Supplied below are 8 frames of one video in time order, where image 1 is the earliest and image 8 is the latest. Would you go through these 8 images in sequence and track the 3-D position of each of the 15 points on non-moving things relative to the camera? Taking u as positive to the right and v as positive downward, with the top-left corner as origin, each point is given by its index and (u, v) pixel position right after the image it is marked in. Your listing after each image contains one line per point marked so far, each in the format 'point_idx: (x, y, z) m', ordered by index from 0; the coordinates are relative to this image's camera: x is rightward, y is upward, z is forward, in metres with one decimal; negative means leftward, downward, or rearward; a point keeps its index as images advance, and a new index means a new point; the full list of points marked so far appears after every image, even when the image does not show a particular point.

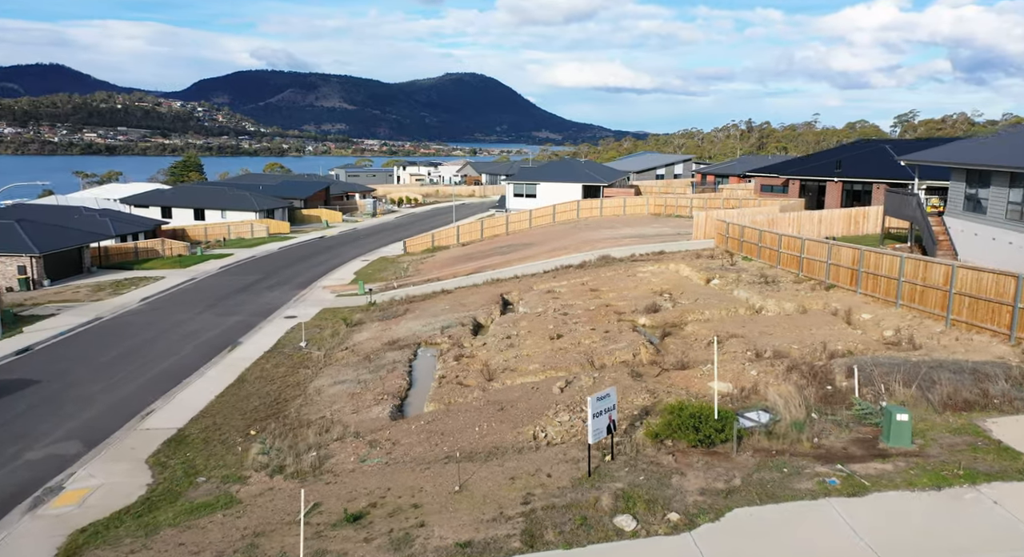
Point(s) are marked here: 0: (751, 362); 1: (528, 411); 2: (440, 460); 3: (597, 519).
0: (+5.0, -1.7, +13.6) m
1: (+0.3, -2.4, +12.0) m
2: (-1.1, -2.8, +10.5) m
3: (+1.0, -2.8, +7.9) m
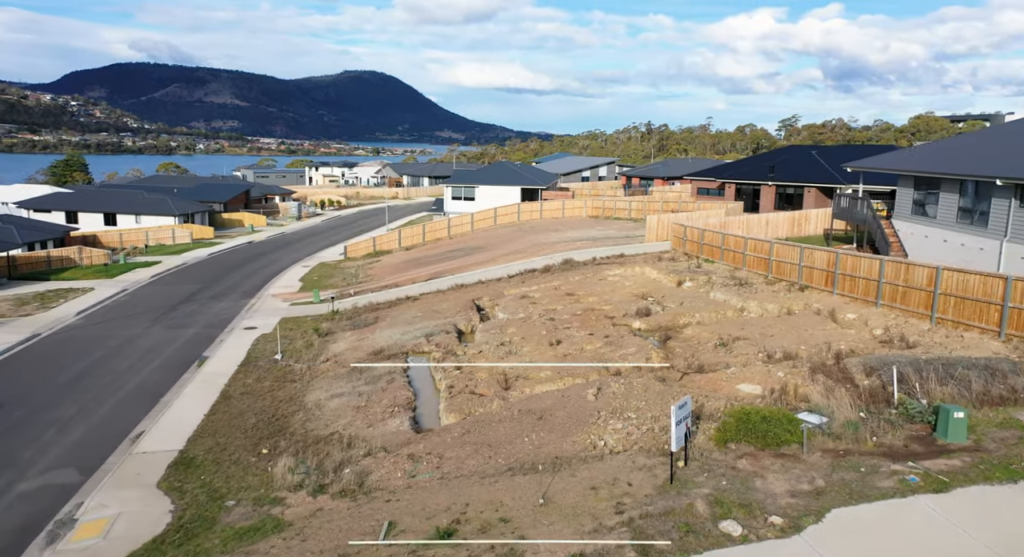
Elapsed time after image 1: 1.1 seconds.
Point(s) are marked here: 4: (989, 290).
0: (+5.5, -1.8, +14.1) m
1: (+1.1, -2.5, +12.0) m
2: (-0.1, -2.9, +10.3) m
3: (+2.2, -2.9, +8.0) m
4: (+10.9, -0.3, +15.3) m
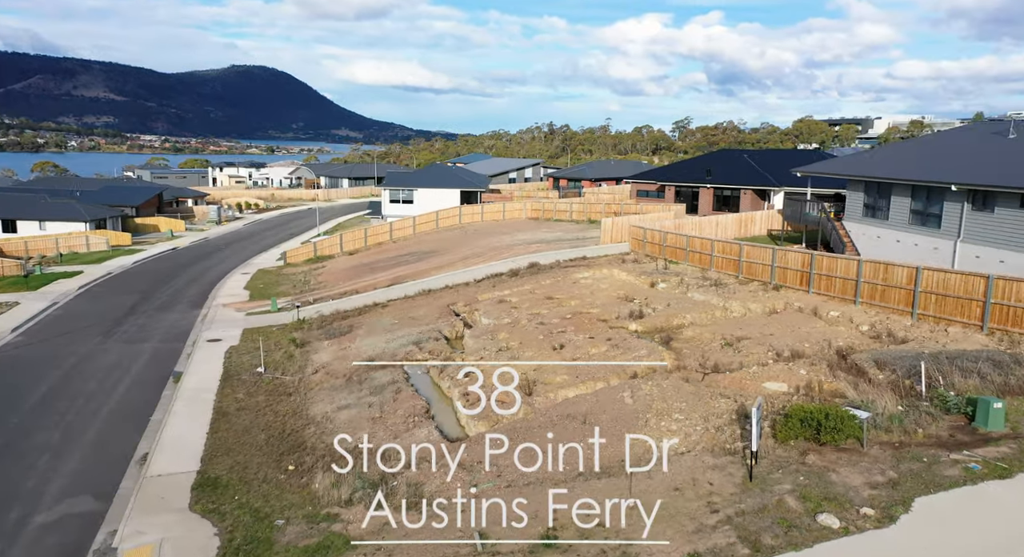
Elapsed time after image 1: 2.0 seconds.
0: (+6.1, -1.8, +14.8) m
1: (+1.9, -2.6, +12.2) m
2: (+0.9, -3.0, +10.4) m
3: (+3.5, -3.0, +8.3) m
4: (+11.3, -0.2, +16.6) m
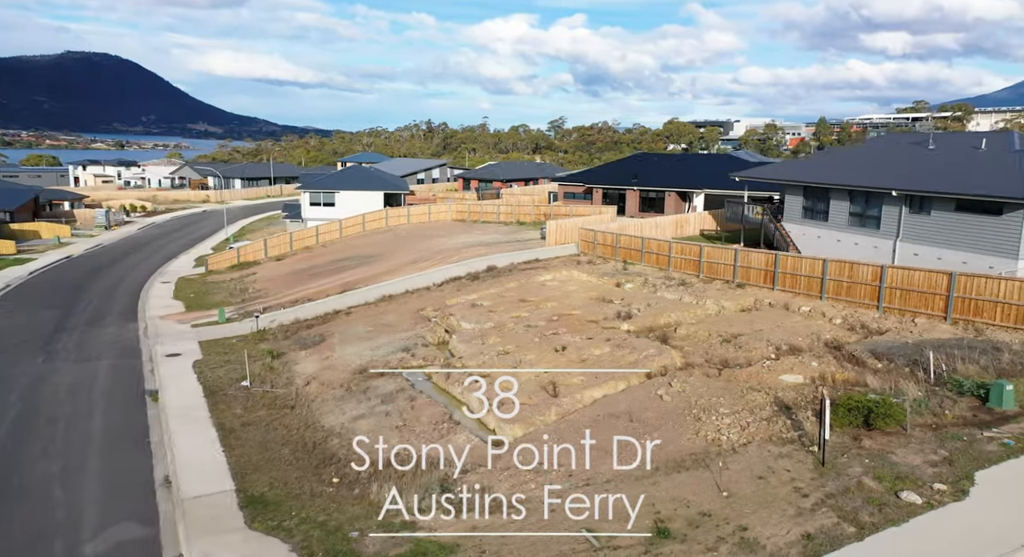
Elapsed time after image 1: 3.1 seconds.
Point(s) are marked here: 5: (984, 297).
0: (+6.7, -1.8, +16.0) m
1: (+3.0, -2.7, +12.8) m
2: (+2.2, -3.1, +10.9) m
3: (+5.1, -3.0, +9.3) m
4: (+11.6, -0.1, +18.5) m
5: (+12.6, -0.5, +17.8) m
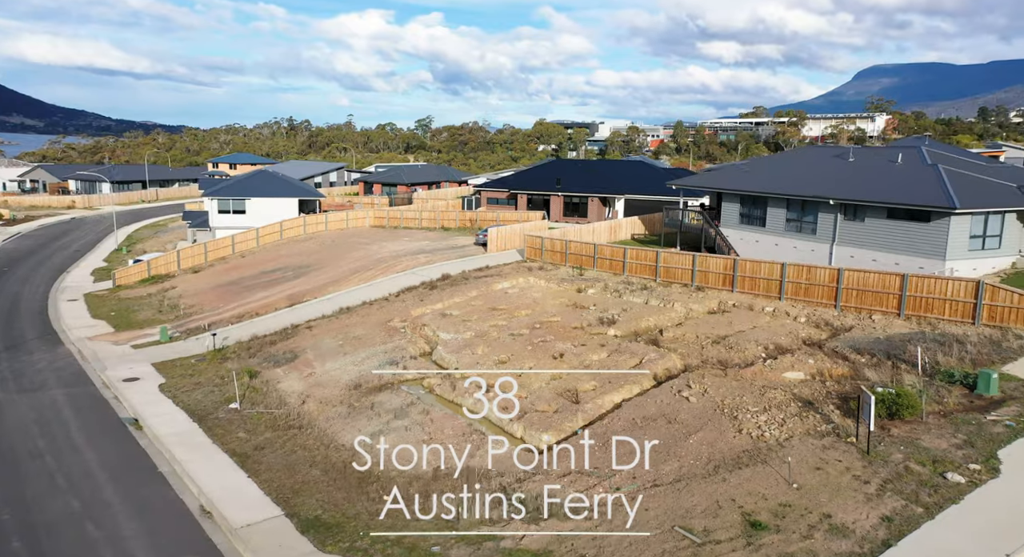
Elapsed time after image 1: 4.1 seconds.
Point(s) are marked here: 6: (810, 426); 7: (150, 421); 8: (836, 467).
0: (+7.1, -2.0, +17.5) m
1: (+3.9, -2.9, +13.8) m
2: (+3.5, -3.3, +11.8) m
3: (+6.6, -3.1, +10.6) m
4: (+11.5, -0.2, +20.8) m
5: (+12.6, -0.5, +20.2) m
6: (+5.7, -2.8, +13.0) m
7: (-9.9, -3.9, +18.6) m
8: (+5.4, -3.1, +11.2) m
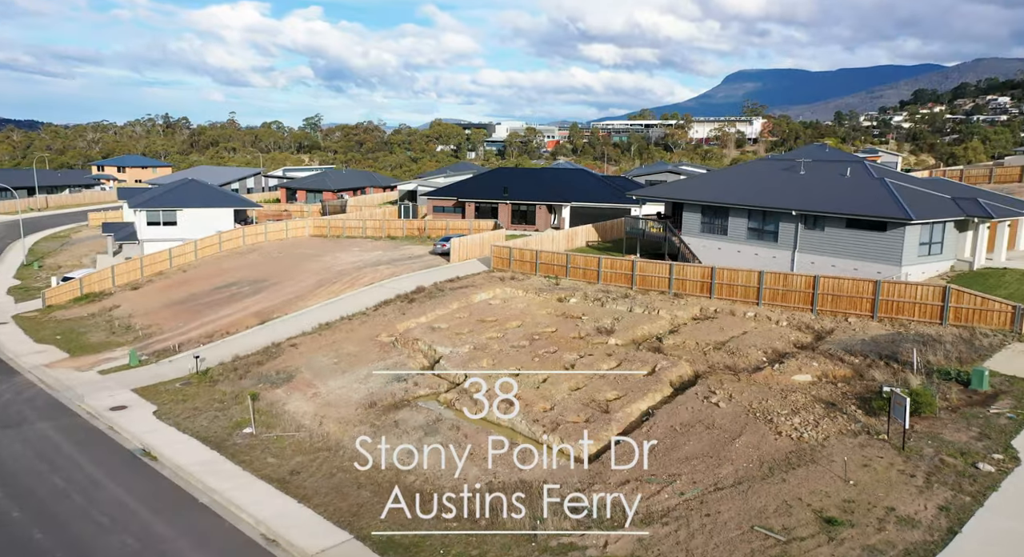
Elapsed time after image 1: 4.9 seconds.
0: (+7.7, -2.3, +19.0) m
1: (+5.0, -3.2, +14.9) m
2: (+4.9, -3.7, +12.8) m
3: (+8.1, -3.4, +12.0) m
4: (+11.7, -0.4, +22.7) m
5: (+12.9, -0.7, +22.2) m
6: (+6.9, -3.1, +14.2) m
7: (-9.3, -4.6, +18.0) m
8: (+6.8, -3.4, +12.5) m
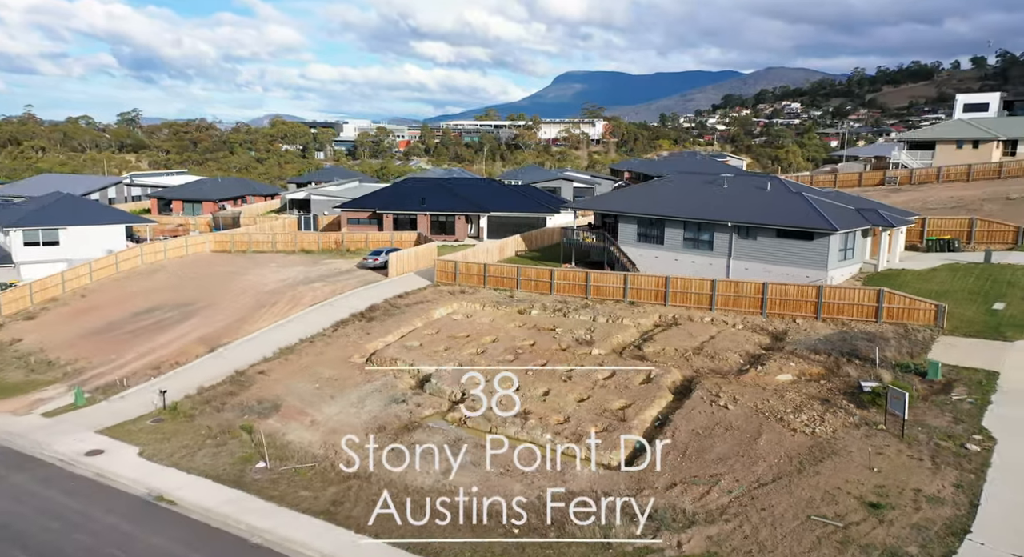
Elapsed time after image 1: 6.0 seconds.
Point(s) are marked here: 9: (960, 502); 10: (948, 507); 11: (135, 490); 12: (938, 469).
0: (+7.9, -2.6, +21.2) m
1: (+6.0, -3.6, +16.8) m
2: (+6.2, -4.0, +14.7) m
3: (+9.5, -3.7, +14.4) m
4: (+11.1, -0.6, +25.6) m
5: (+12.4, -0.8, +25.4) m
6: (+8.0, -3.4, +16.4) m
7: (-8.5, -5.6, +17.4) m
8: (+8.2, -3.7, +14.7) m
9: (+8.3, -4.1, +12.6) m
10: (+8.0, -4.2, +12.5) m
11: (-10.1, -5.6, +18.1) m
12: (+8.6, -3.9, +13.8) m
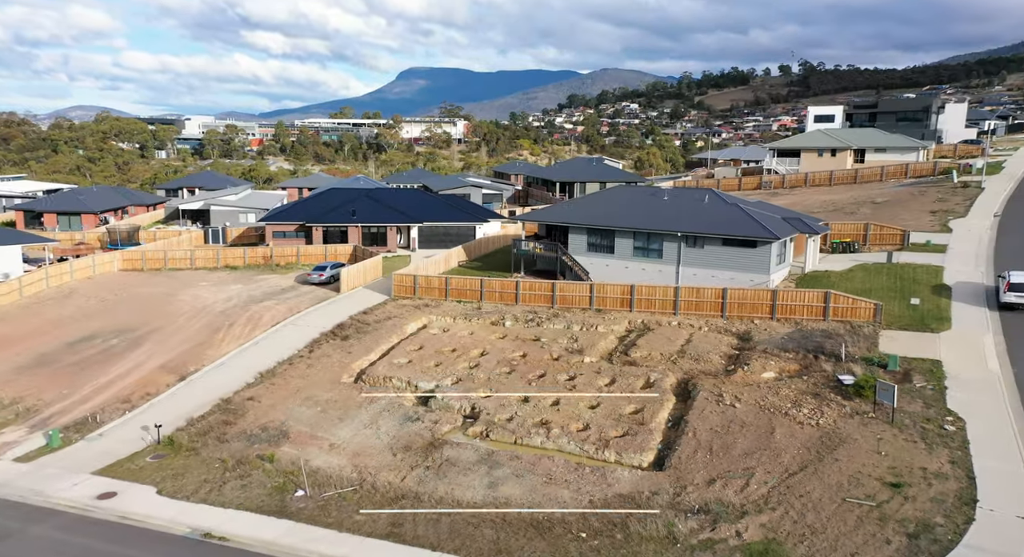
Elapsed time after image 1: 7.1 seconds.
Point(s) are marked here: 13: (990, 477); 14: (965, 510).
0: (+8.3, -2.9, +23.8) m
1: (+7.1, -4.0, +19.1) m
2: (+7.7, -4.4, +17.1) m
3: (+10.9, -3.9, +17.3) m
4: (+10.6, -0.8, +28.6) m
5: (+11.9, -1.0, +28.6) m
6: (+9.1, -3.7, +19.1) m
7: (-7.3, -6.5, +17.4) m
8: (+9.6, -4.0, +17.4) m
9: (+10.1, -4.4, +15.4) m
10: (+9.8, -4.5, +15.2) m
11: (-9.0, -6.6, +17.8) m
12: (+10.1, -4.1, +16.5) m
13: (+10.6, -4.4, +15.2) m
14: (+9.4, -4.8, +14.1) m
